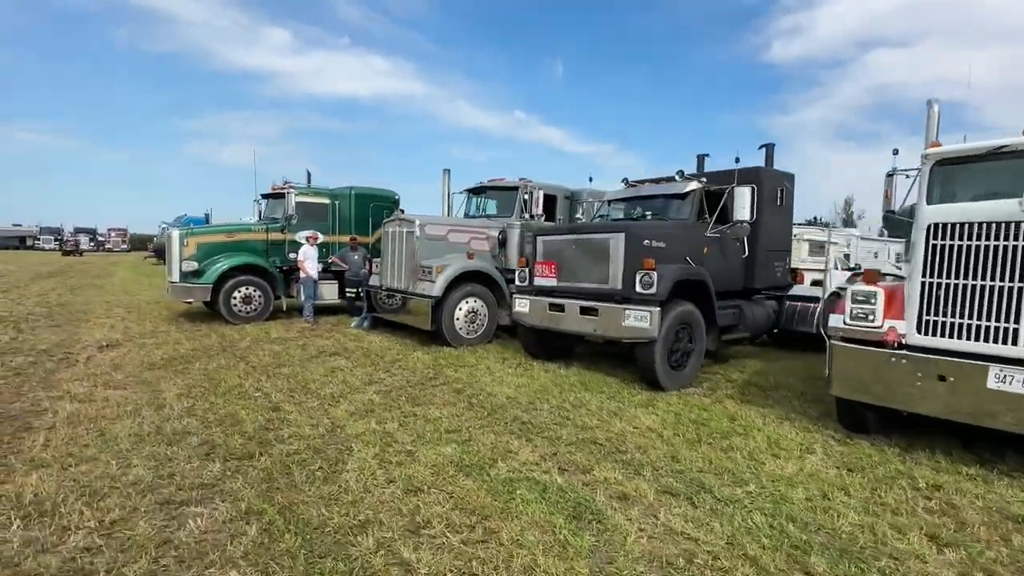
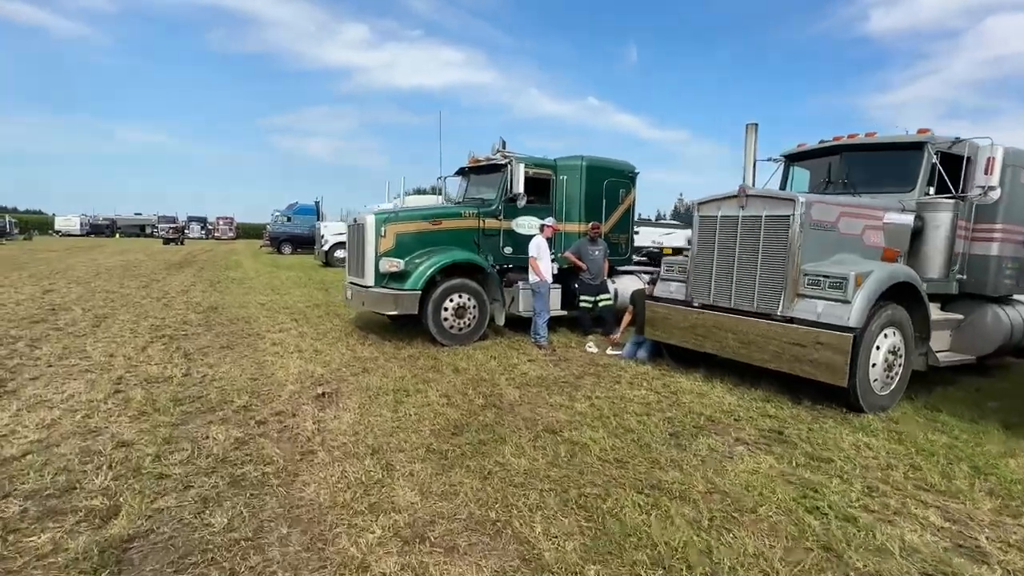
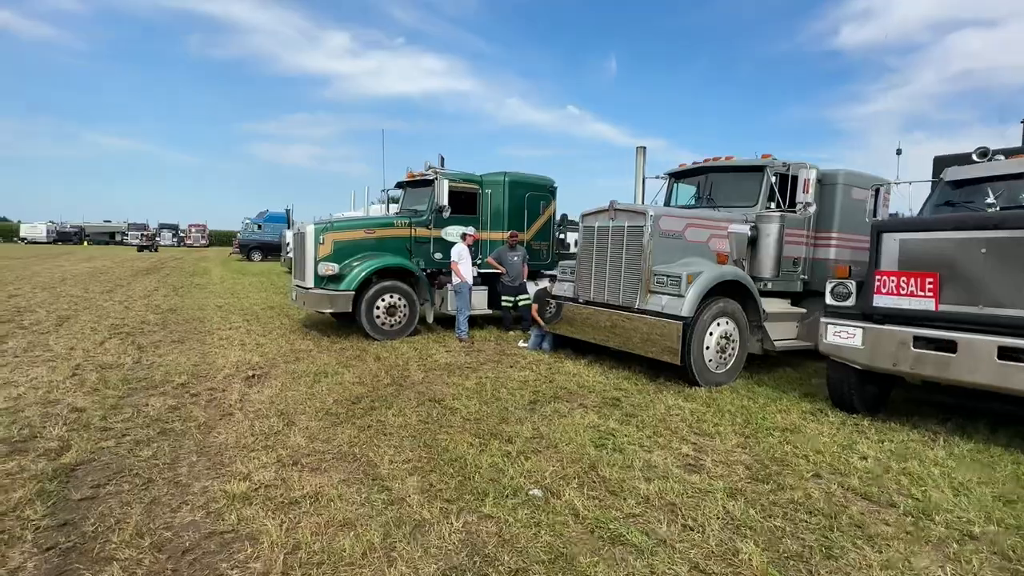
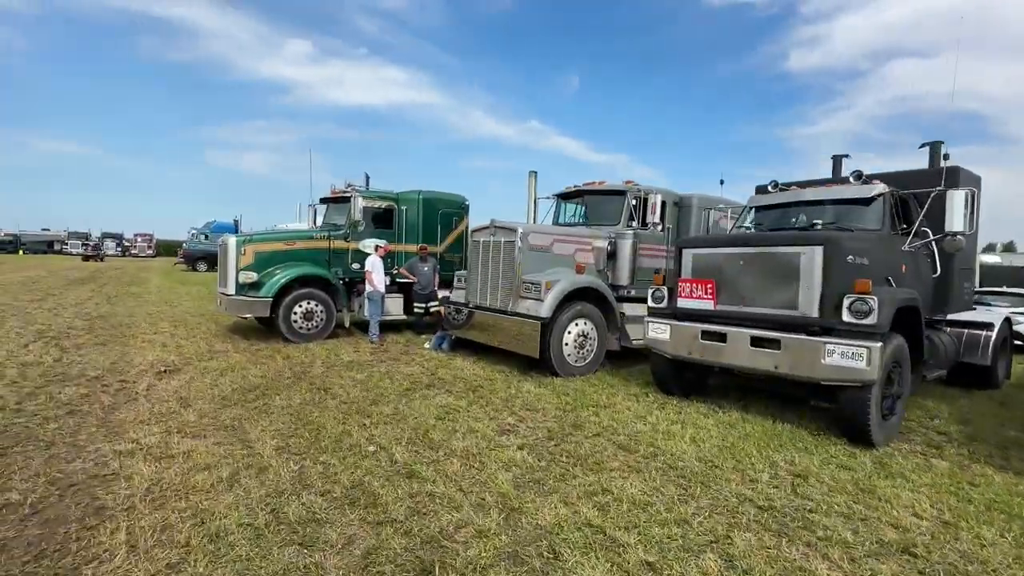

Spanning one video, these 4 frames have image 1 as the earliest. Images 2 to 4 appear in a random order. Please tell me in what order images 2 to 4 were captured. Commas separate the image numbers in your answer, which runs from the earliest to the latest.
4, 3, 2
